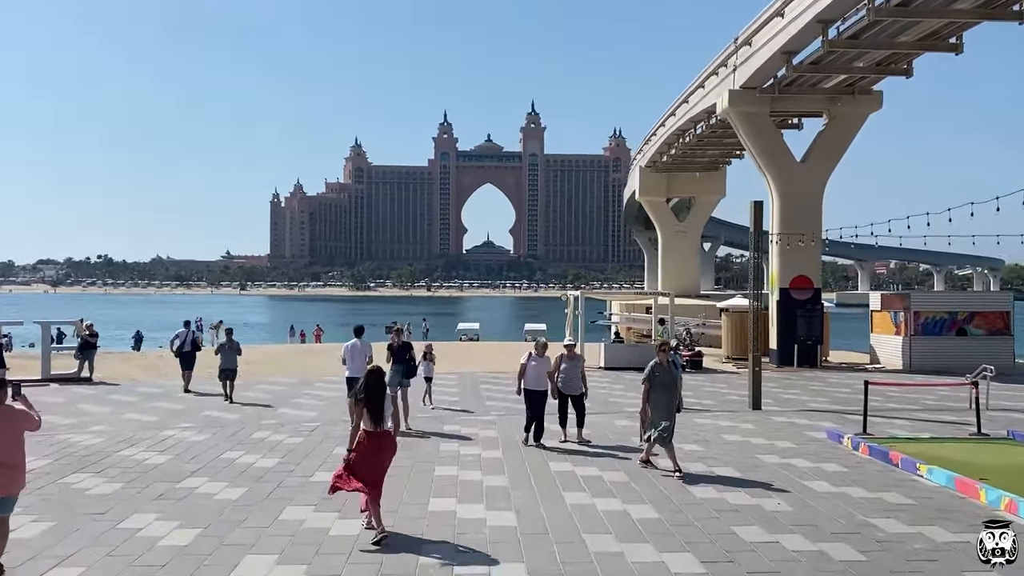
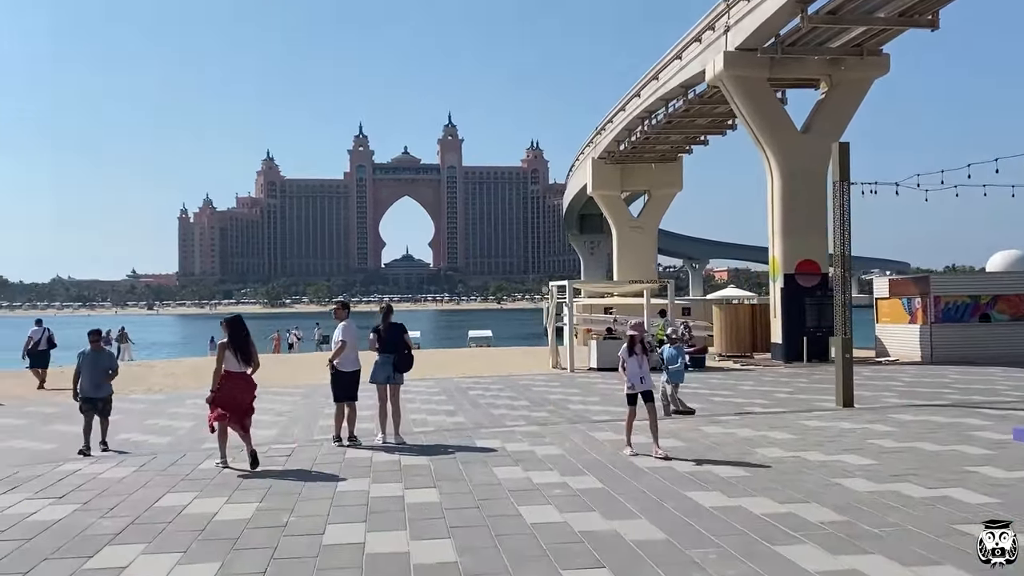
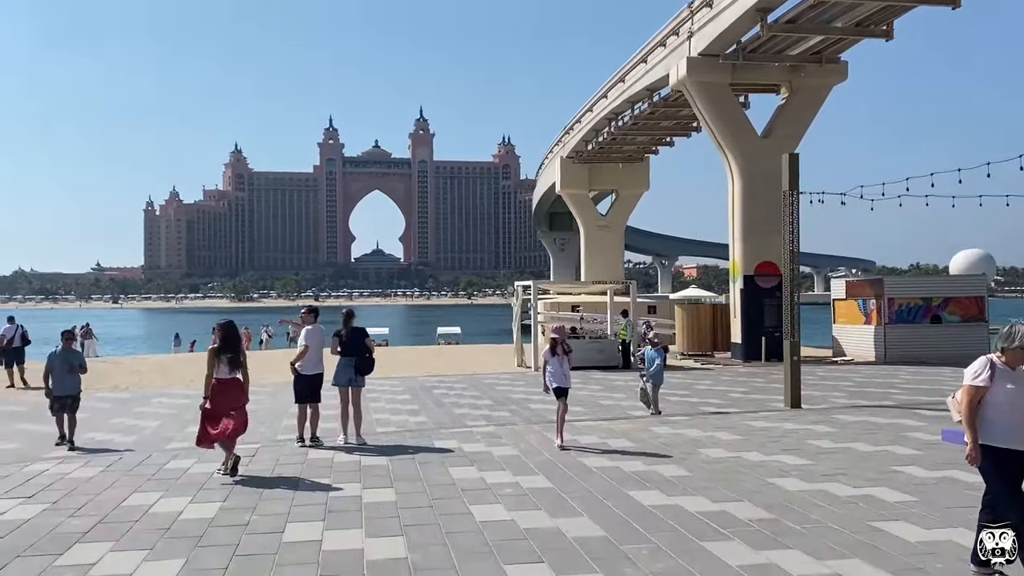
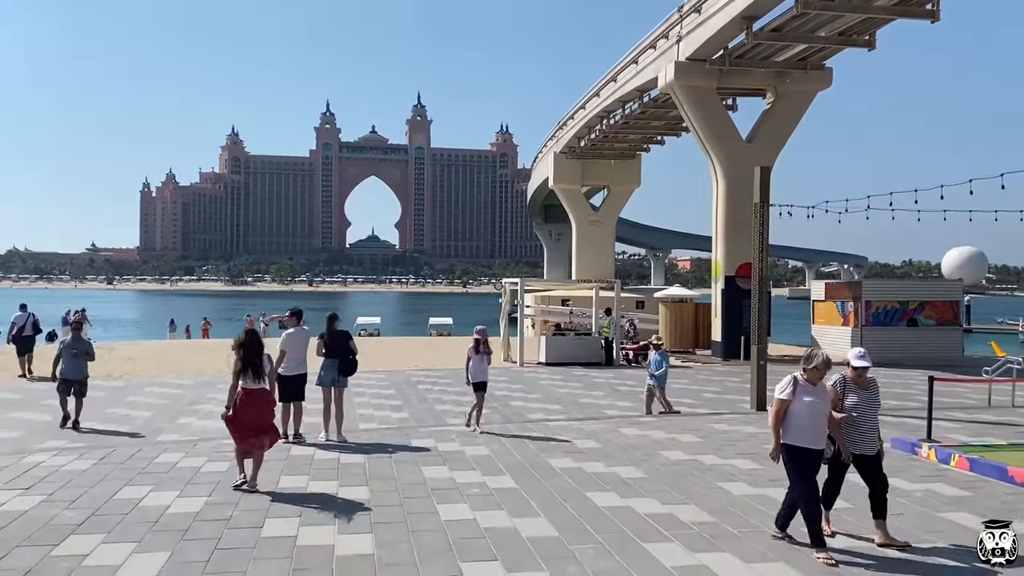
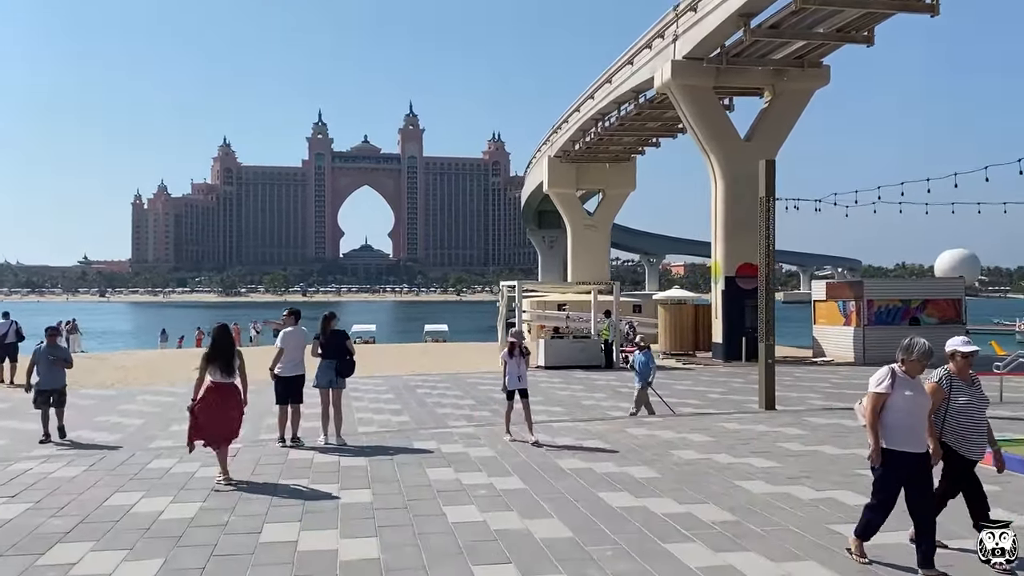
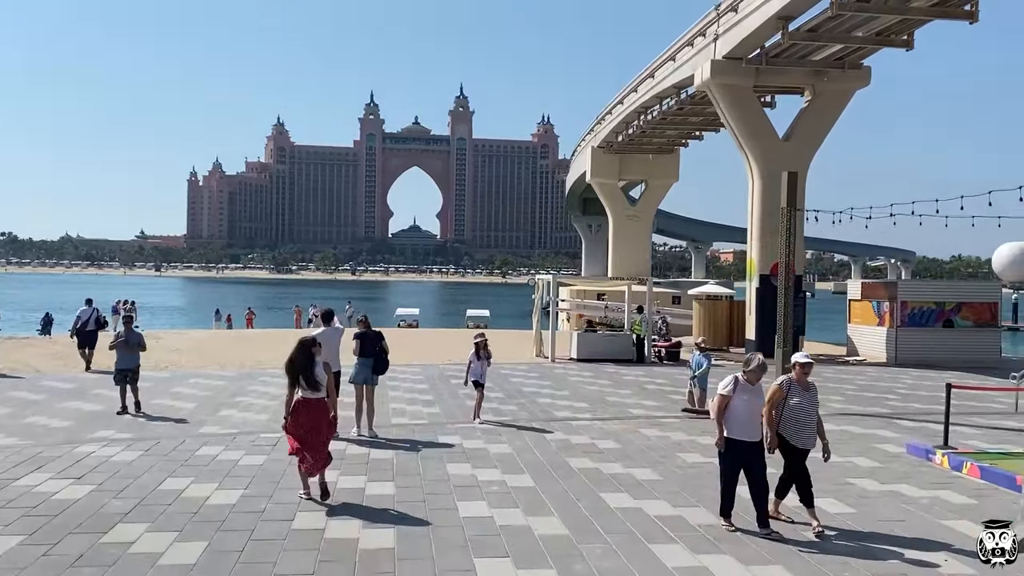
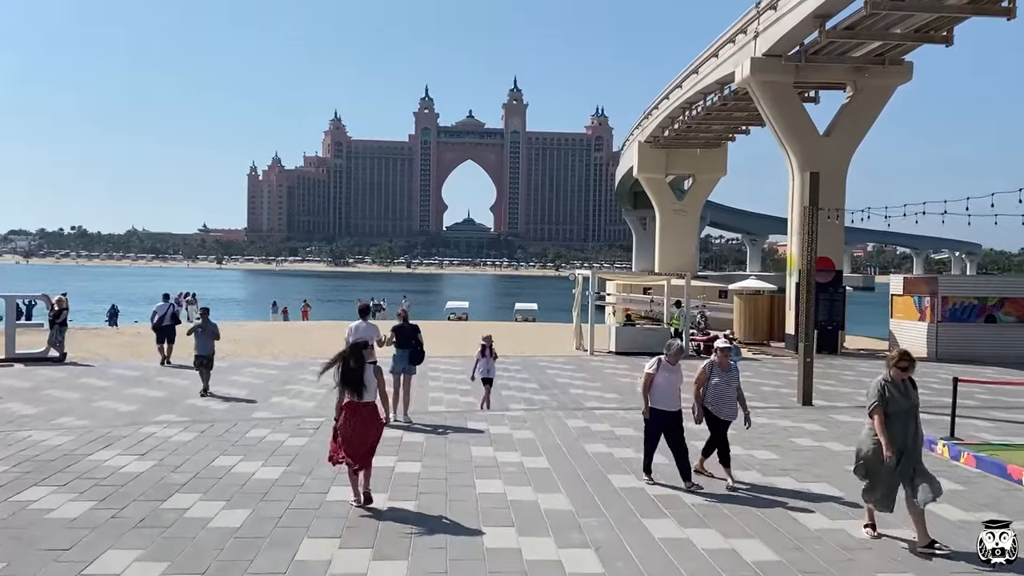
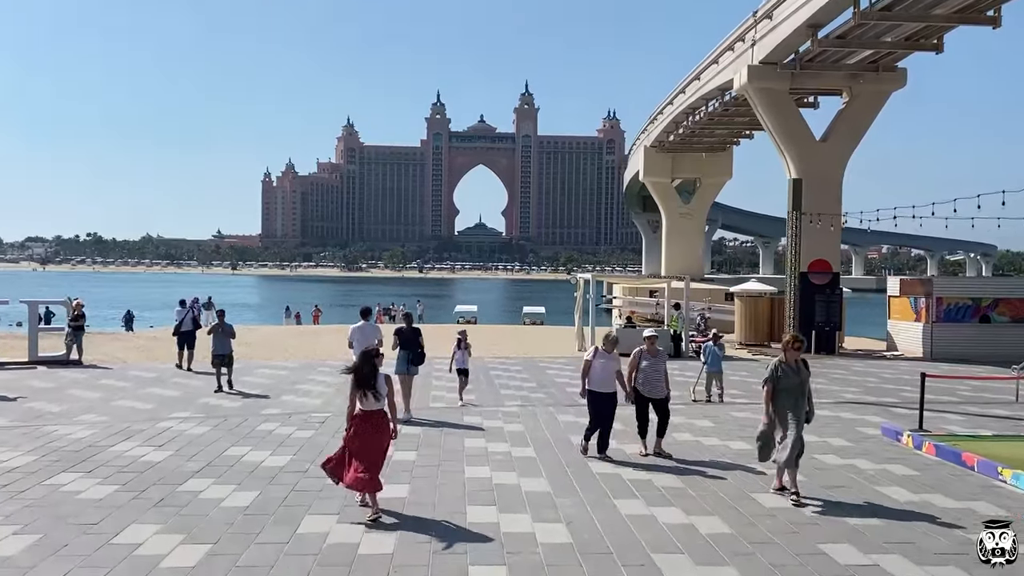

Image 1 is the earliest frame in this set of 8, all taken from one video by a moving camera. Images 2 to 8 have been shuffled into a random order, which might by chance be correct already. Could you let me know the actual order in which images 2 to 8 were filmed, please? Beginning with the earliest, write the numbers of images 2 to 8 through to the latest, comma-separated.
8, 7, 6, 4, 5, 3, 2
